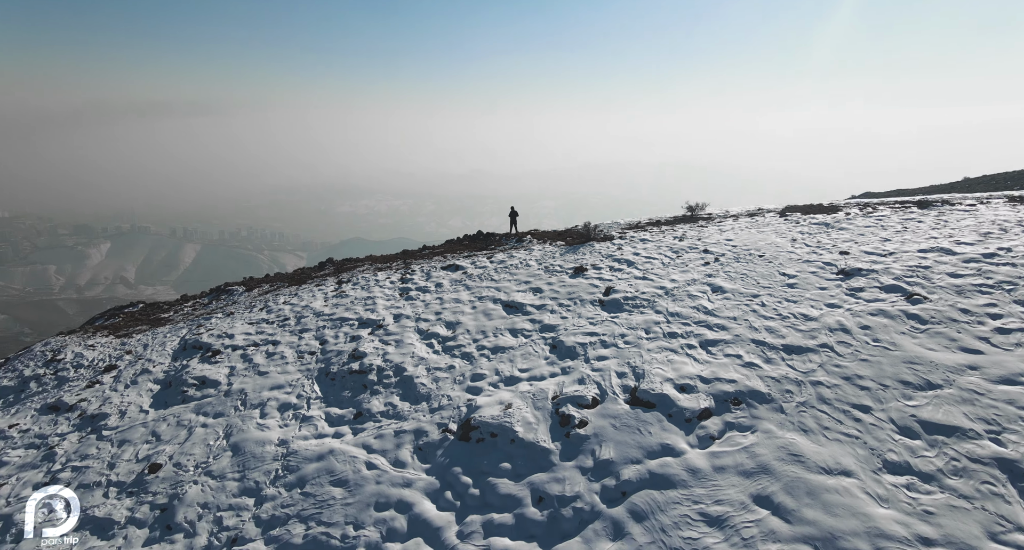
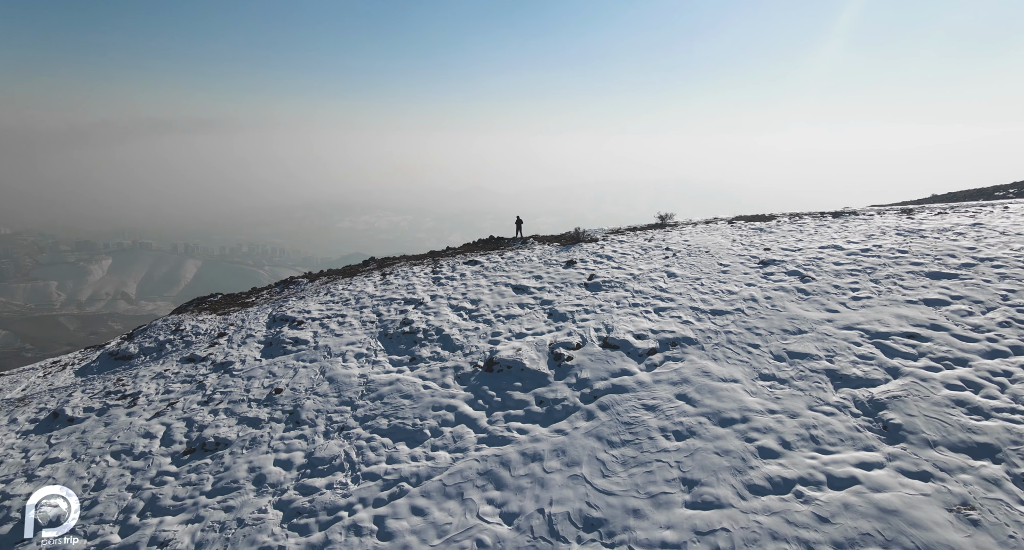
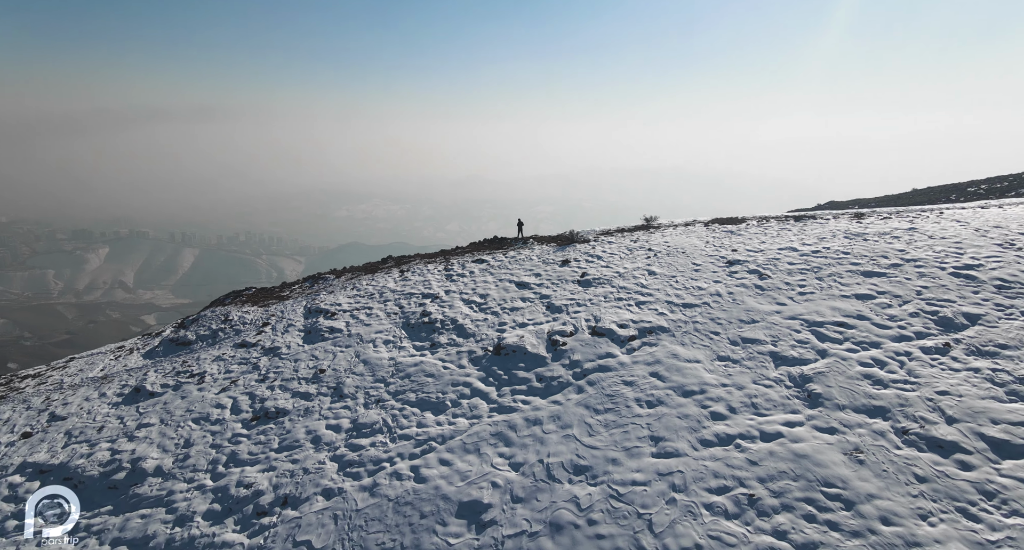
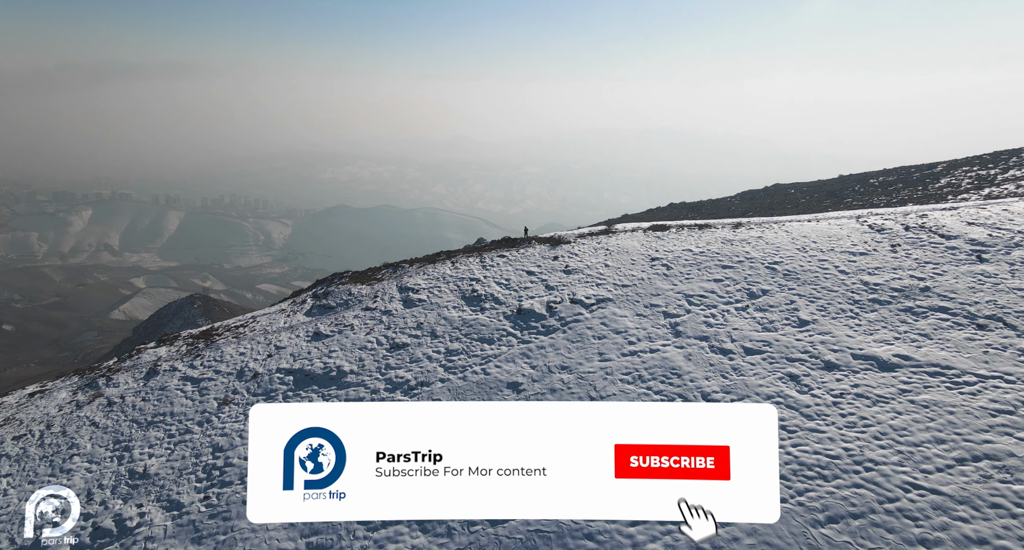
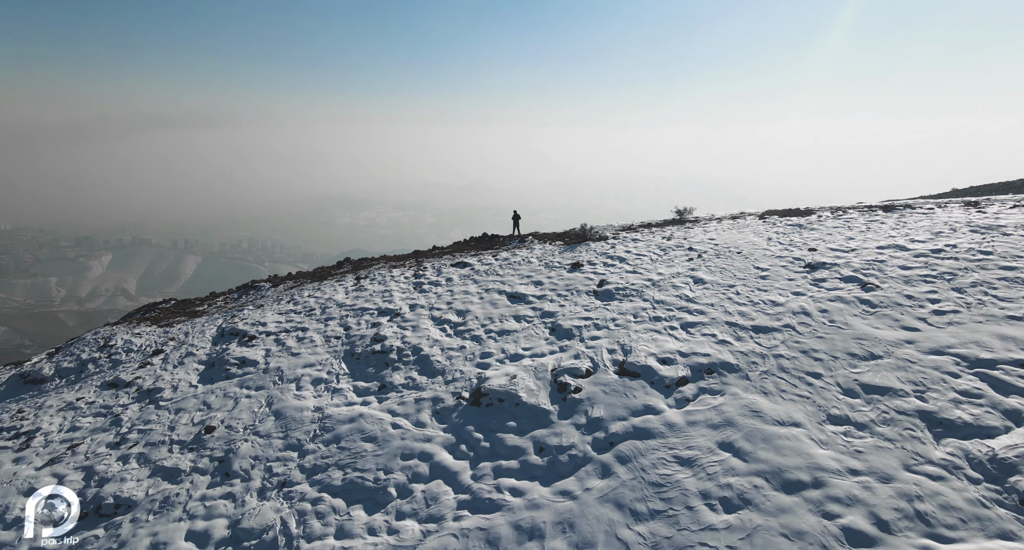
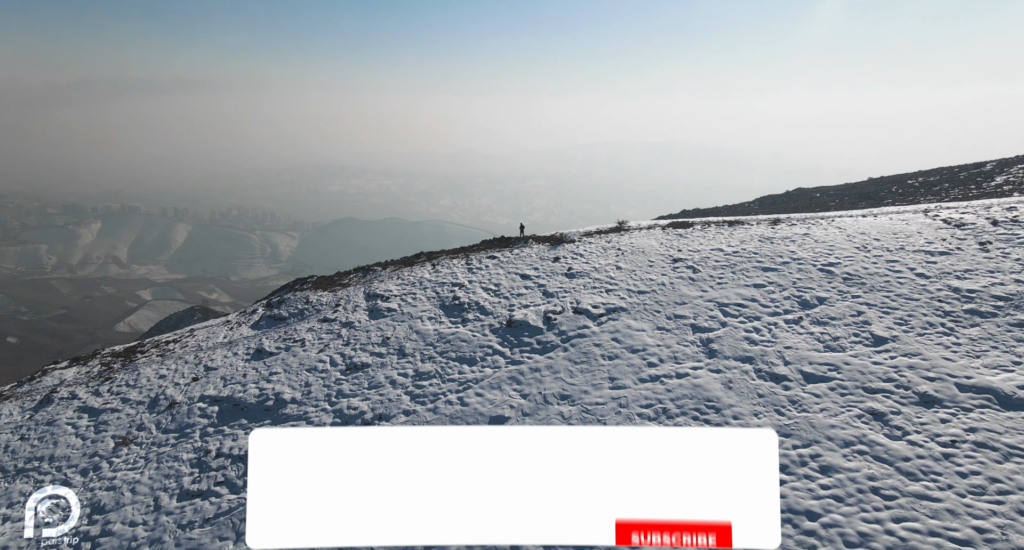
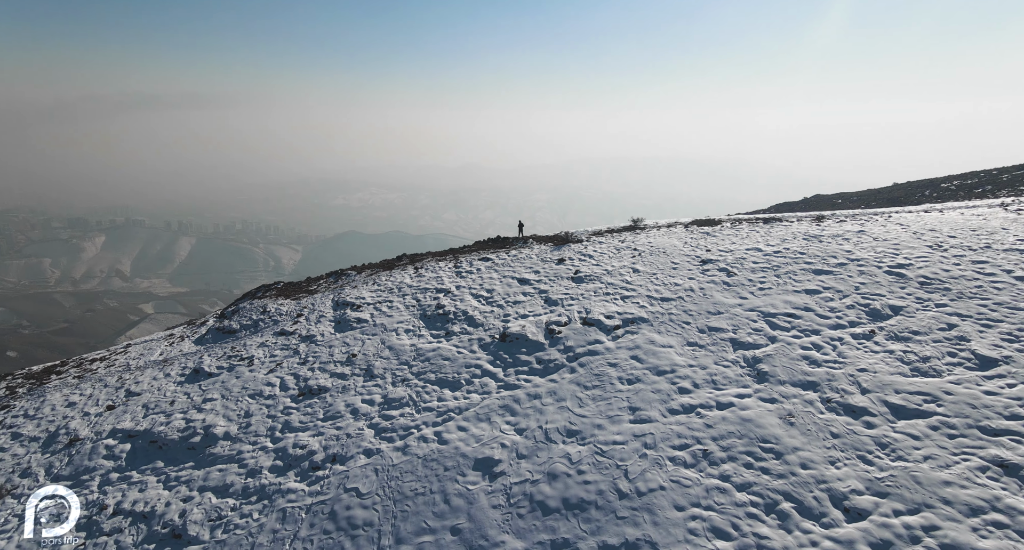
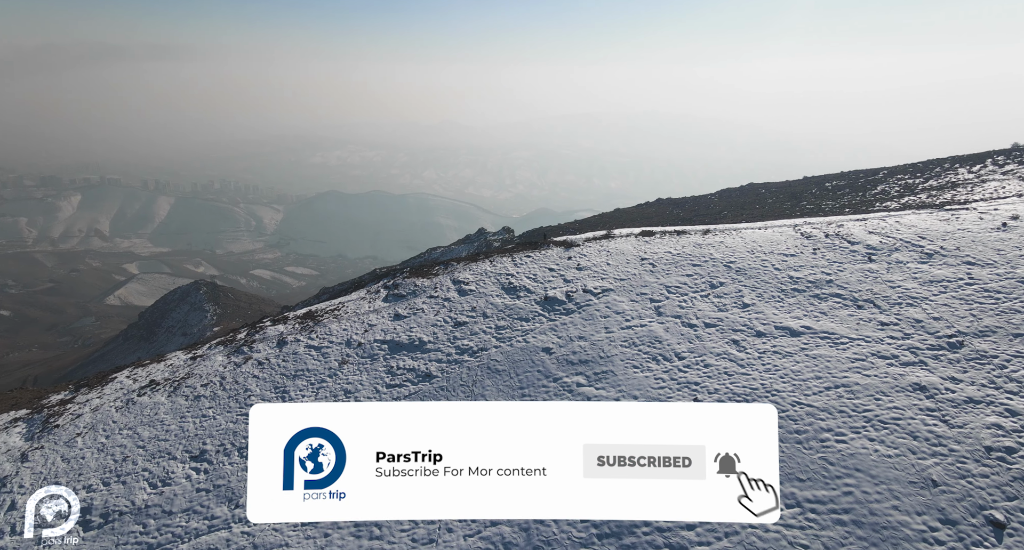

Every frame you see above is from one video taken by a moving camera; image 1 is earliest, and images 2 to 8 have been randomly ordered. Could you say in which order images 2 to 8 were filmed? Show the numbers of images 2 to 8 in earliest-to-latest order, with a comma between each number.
5, 2, 3, 7, 6, 4, 8
